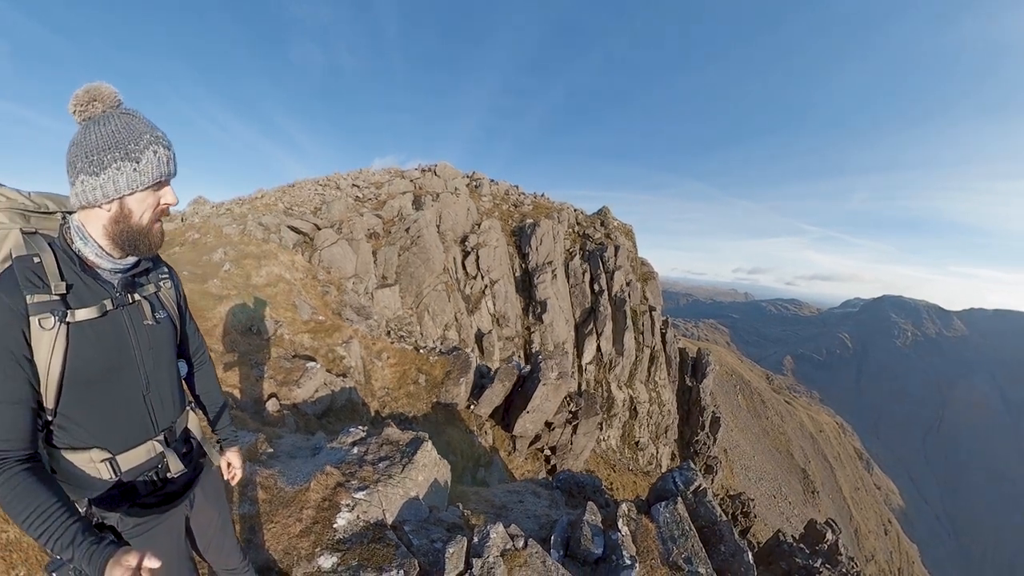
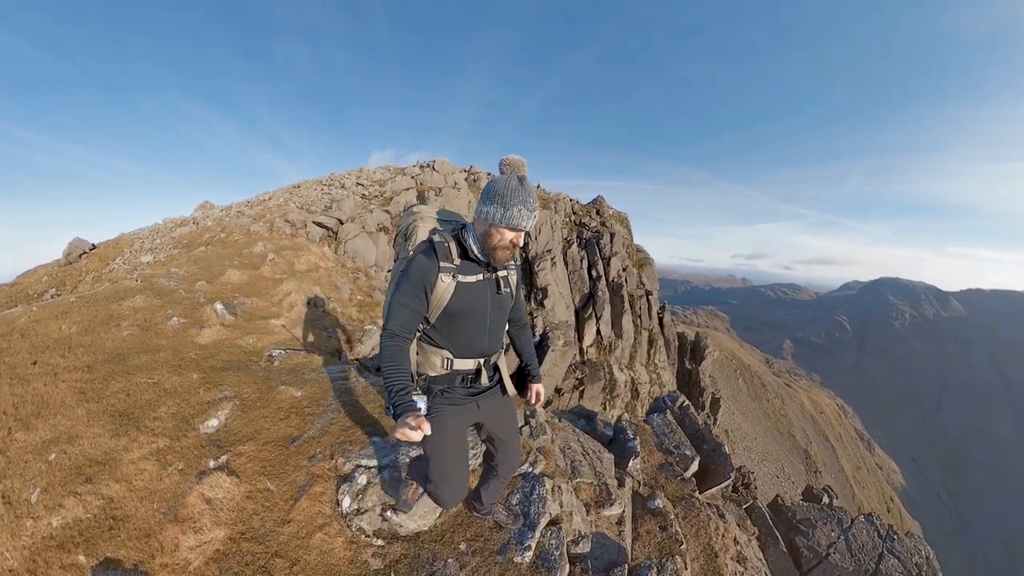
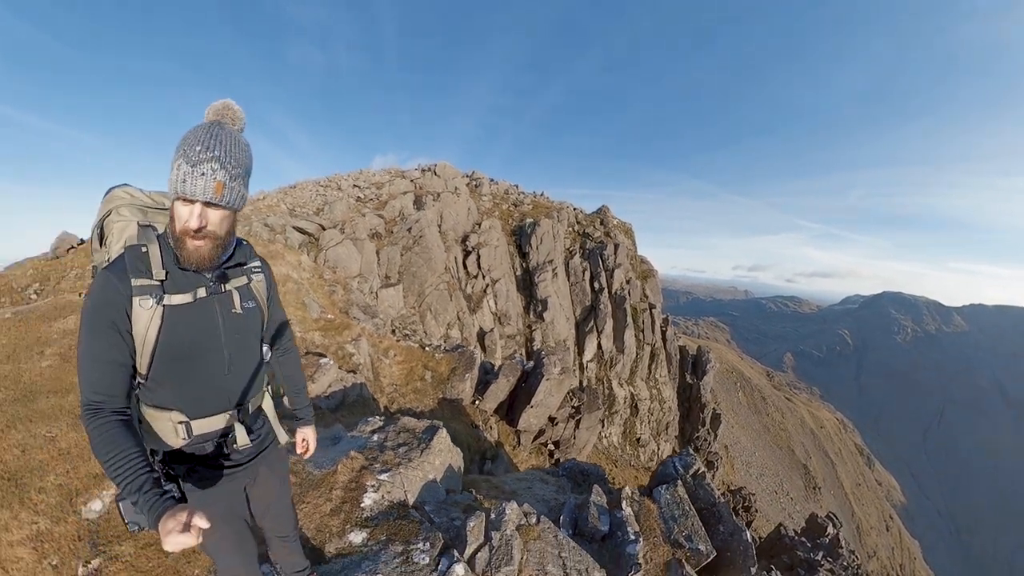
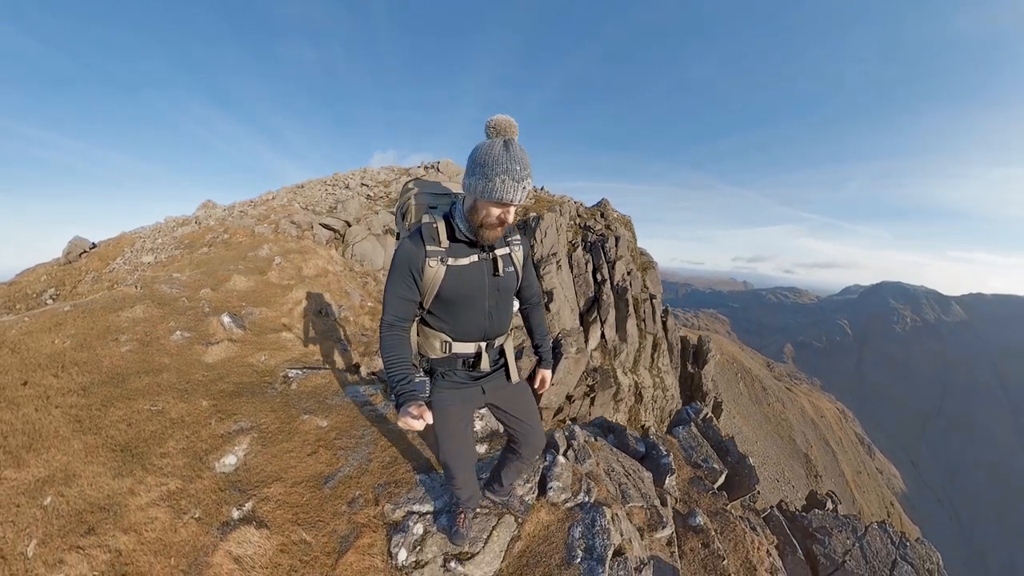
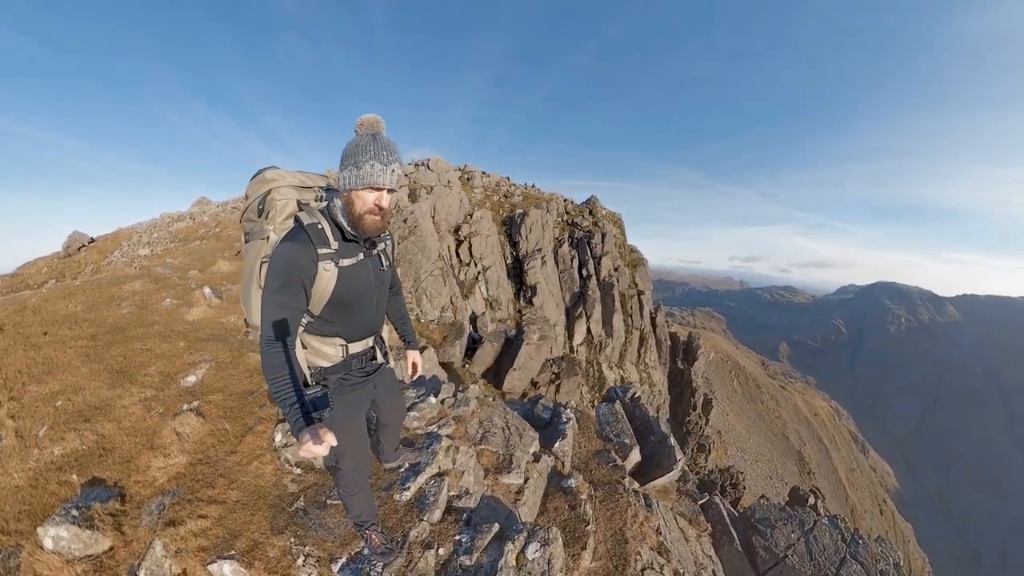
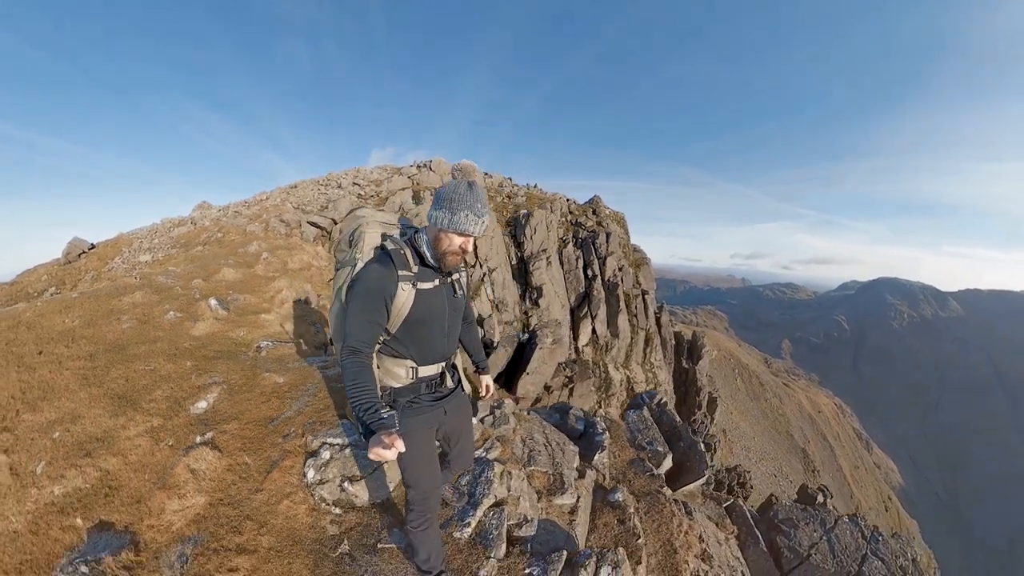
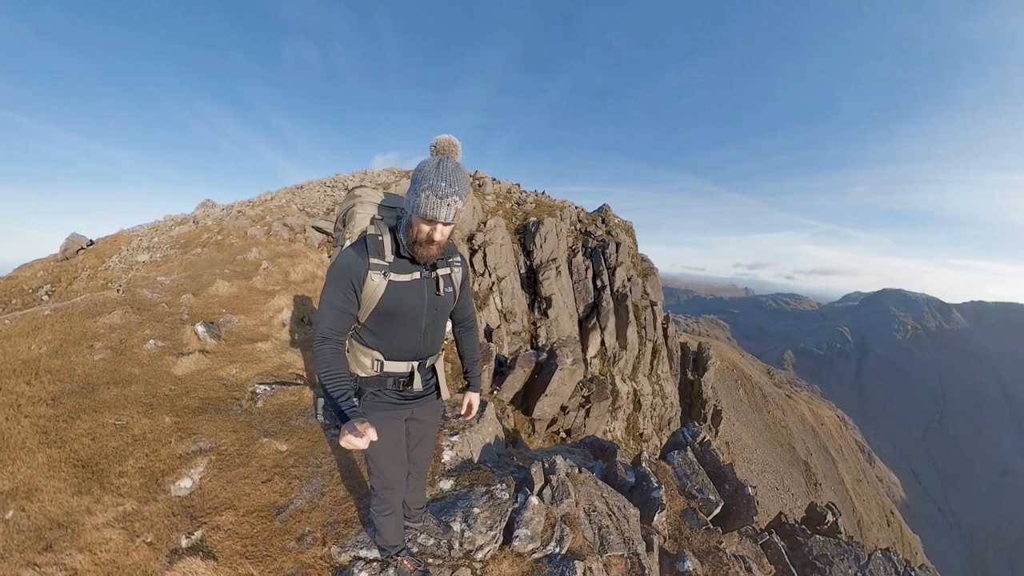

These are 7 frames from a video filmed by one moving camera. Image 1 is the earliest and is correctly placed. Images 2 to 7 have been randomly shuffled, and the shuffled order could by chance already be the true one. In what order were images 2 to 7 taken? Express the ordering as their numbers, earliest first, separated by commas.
3, 7, 4, 2, 6, 5
